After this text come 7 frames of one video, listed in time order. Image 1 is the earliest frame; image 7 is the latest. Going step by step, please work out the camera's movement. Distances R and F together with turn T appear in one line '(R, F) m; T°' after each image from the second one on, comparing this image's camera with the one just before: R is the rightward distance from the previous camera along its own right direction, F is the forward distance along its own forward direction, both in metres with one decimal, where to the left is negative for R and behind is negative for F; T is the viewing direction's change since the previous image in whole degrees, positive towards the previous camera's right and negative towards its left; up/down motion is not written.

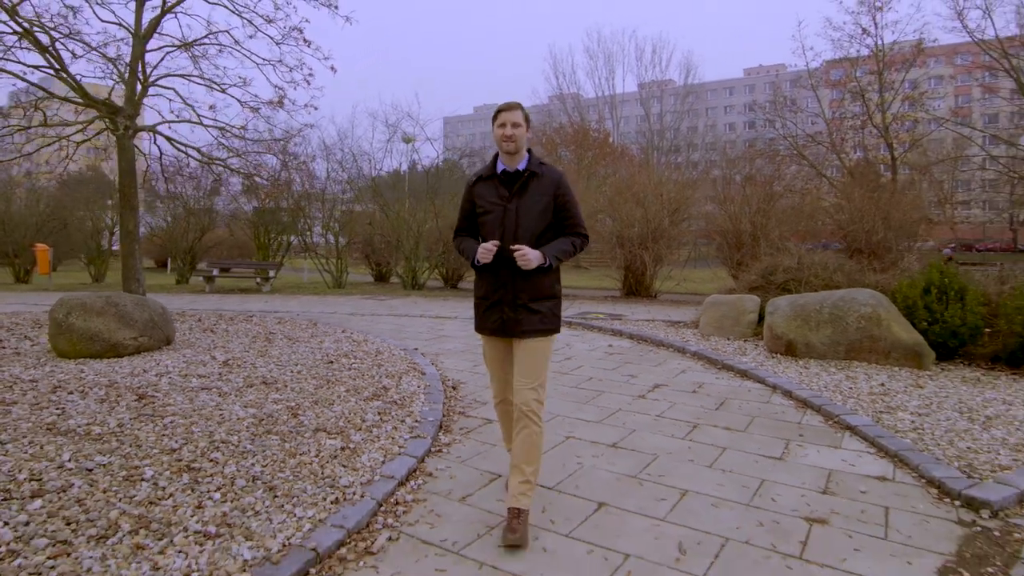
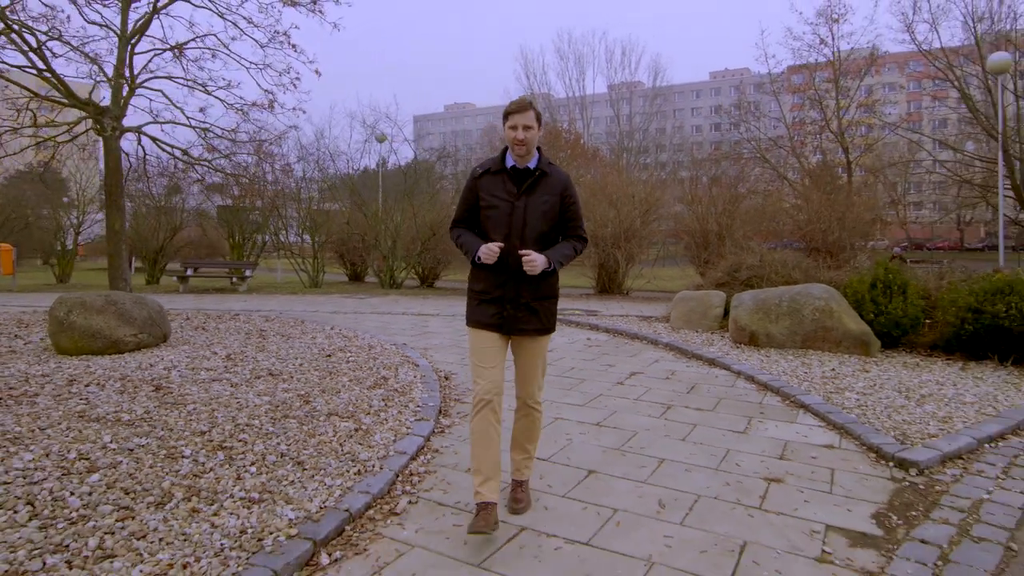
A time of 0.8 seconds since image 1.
(-0.1, -0.4) m; +3°
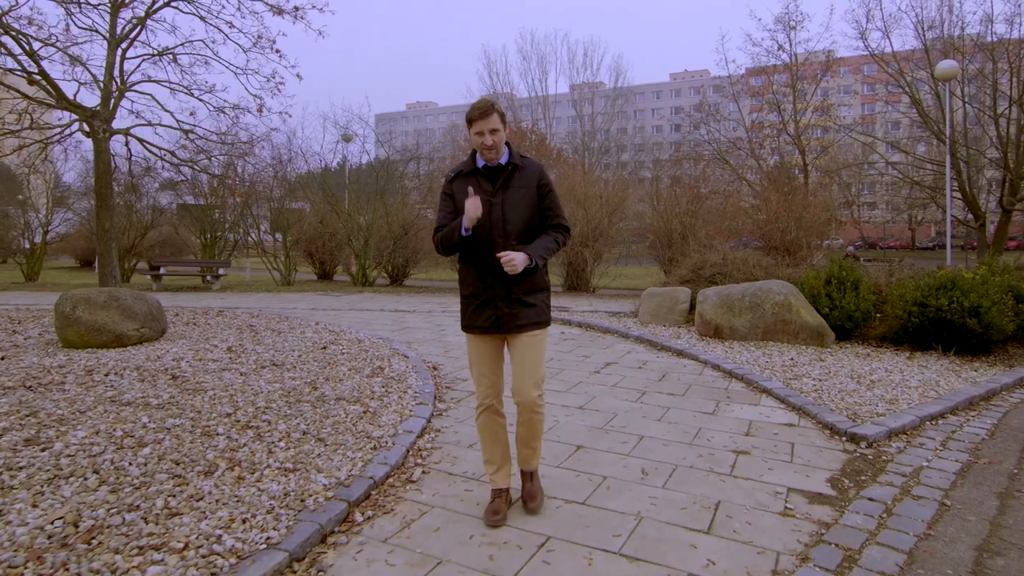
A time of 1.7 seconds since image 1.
(-0.2, -0.4) m; +3°
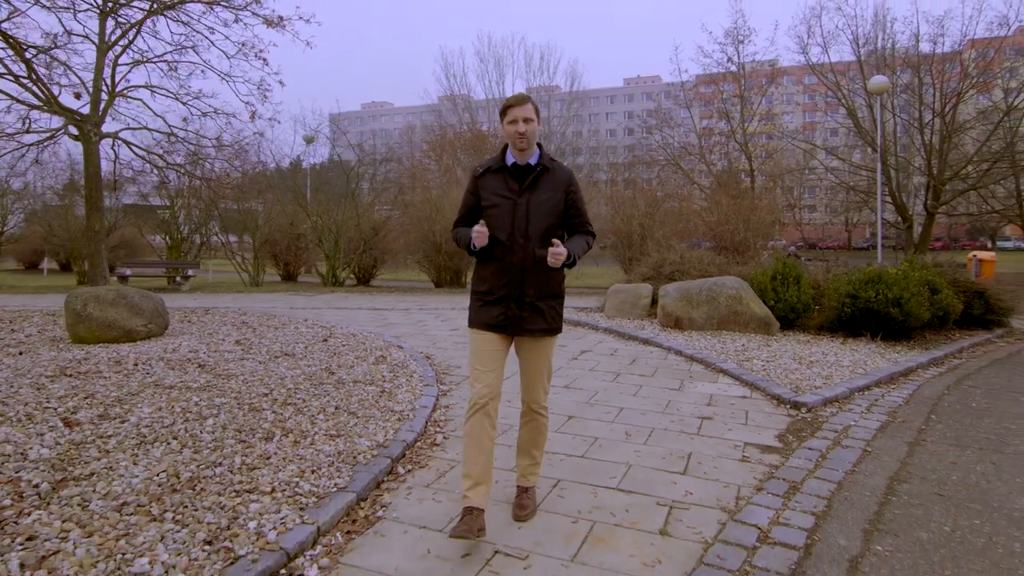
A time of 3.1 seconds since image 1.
(-0.3, -0.6) m; +4°
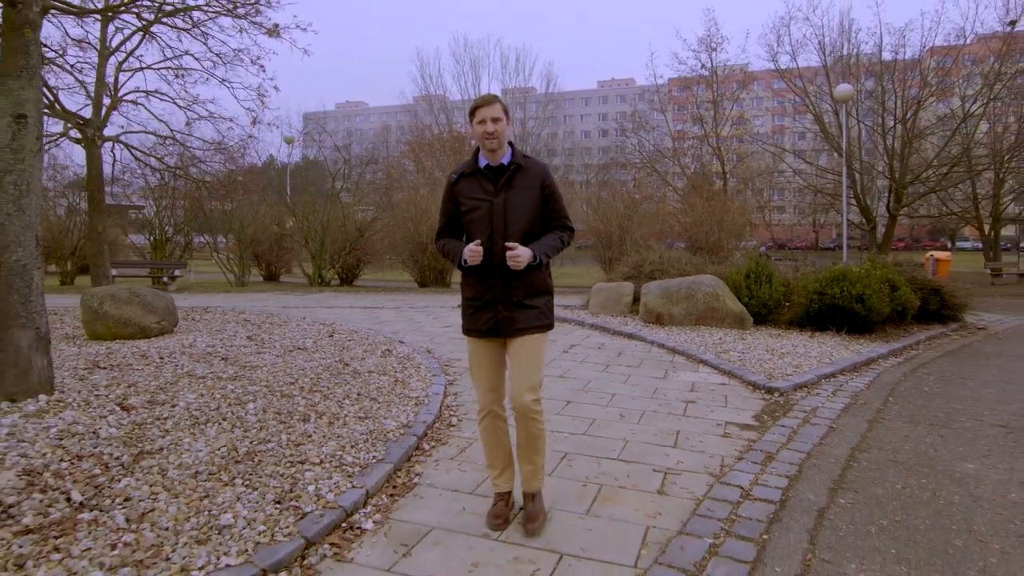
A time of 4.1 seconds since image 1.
(-0.2, -0.5) m; +2°
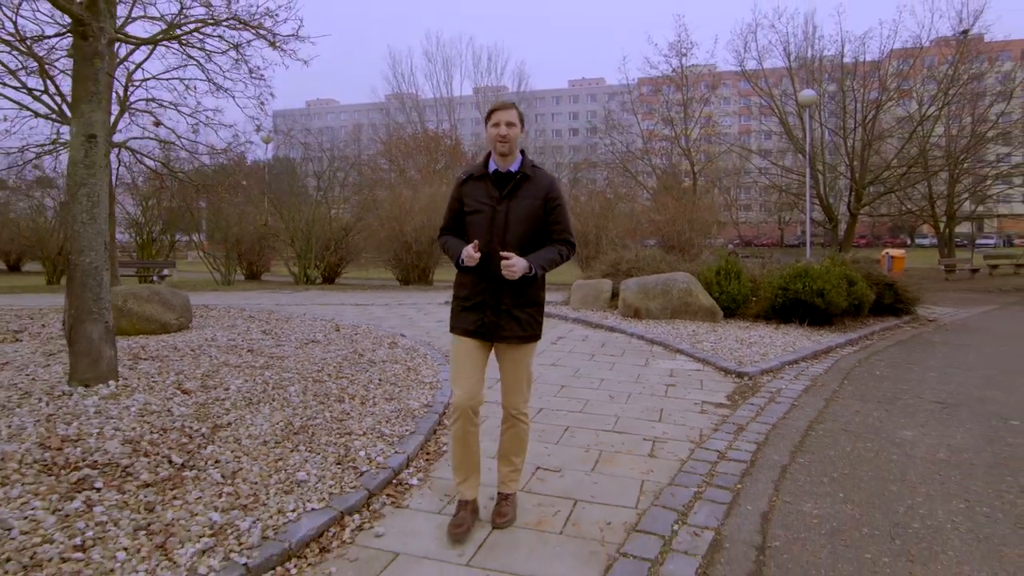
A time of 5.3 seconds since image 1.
(-0.2, -0.6) m; +2°
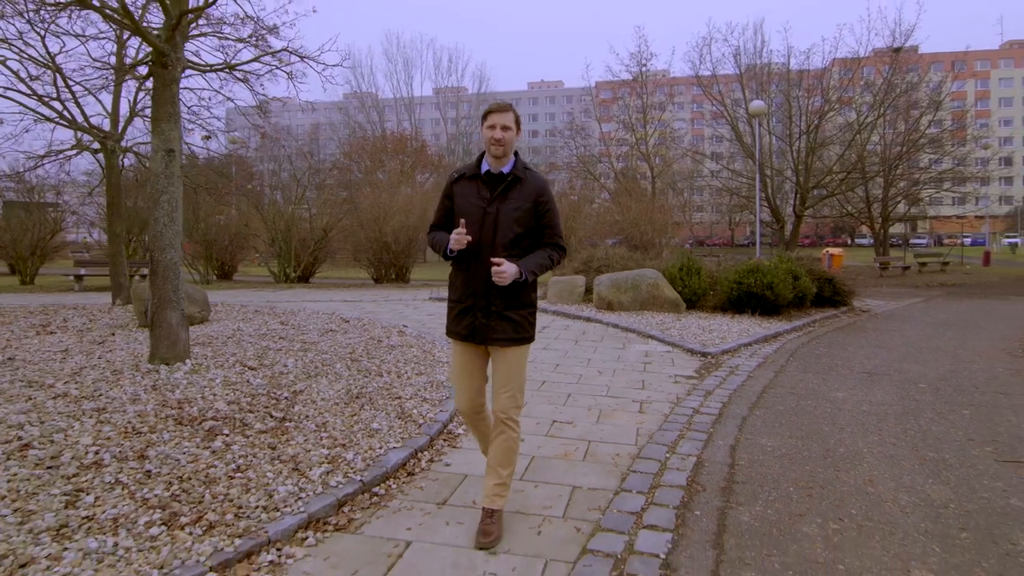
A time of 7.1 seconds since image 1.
(-0.4, -1.0) m; +4°
